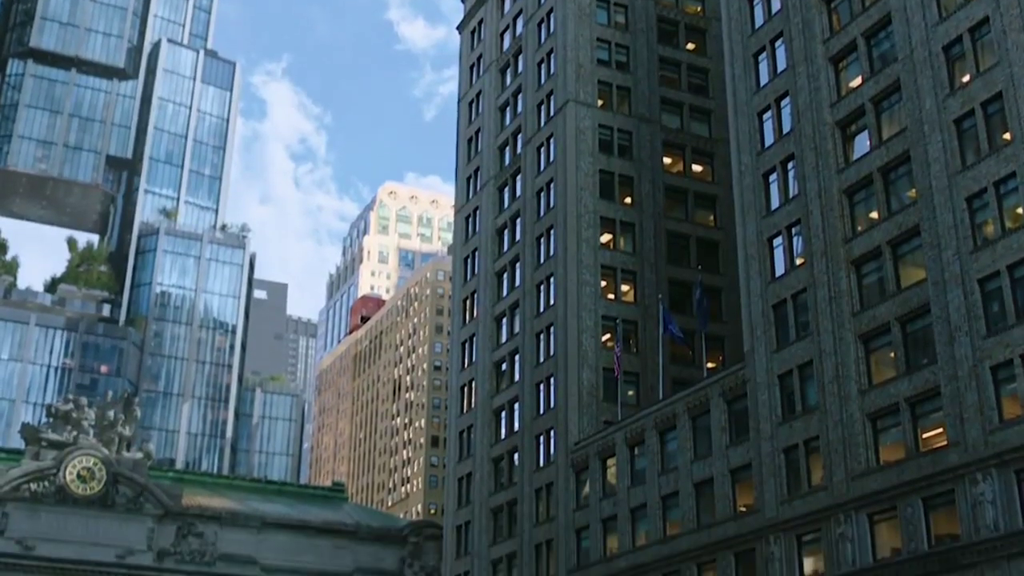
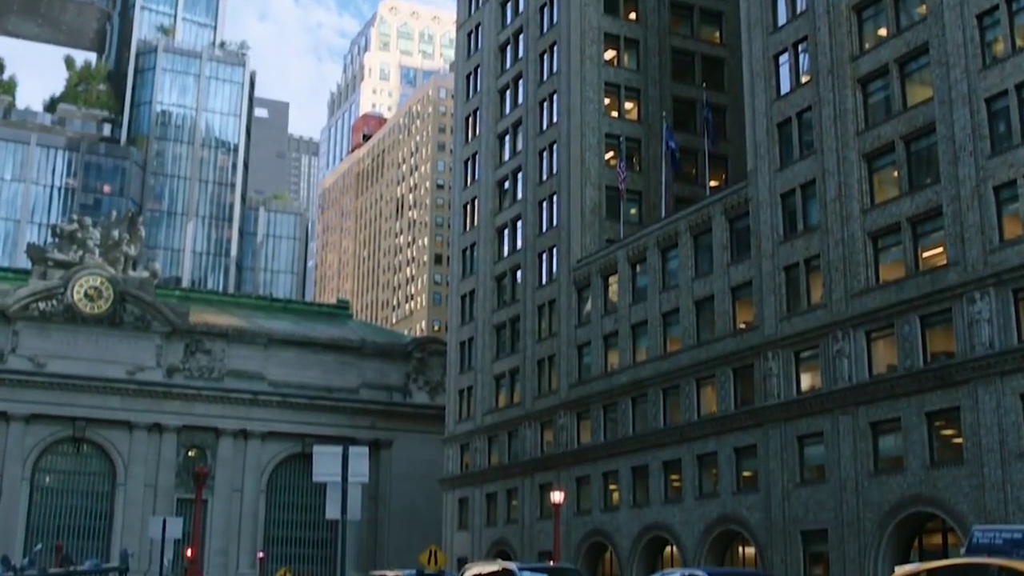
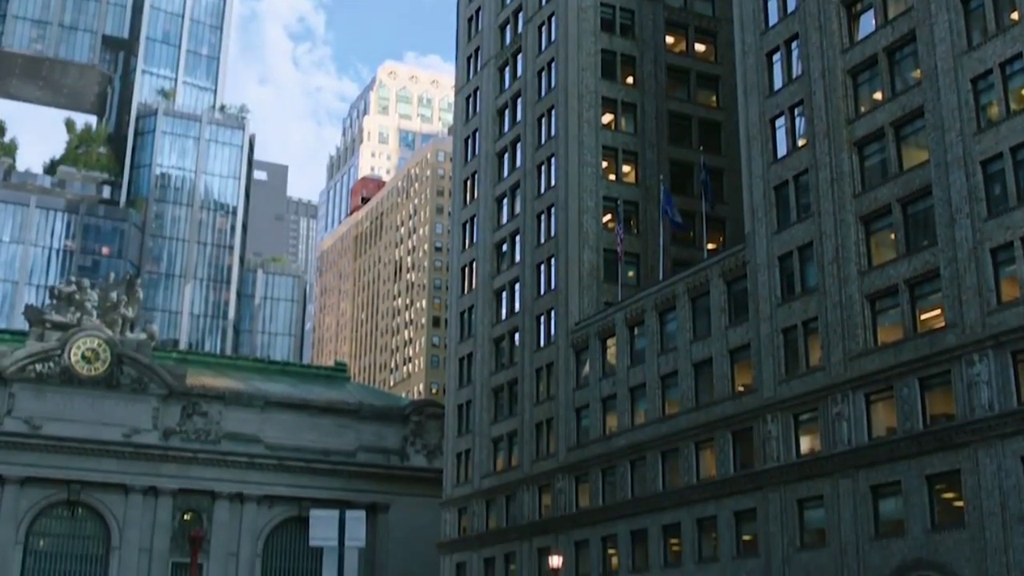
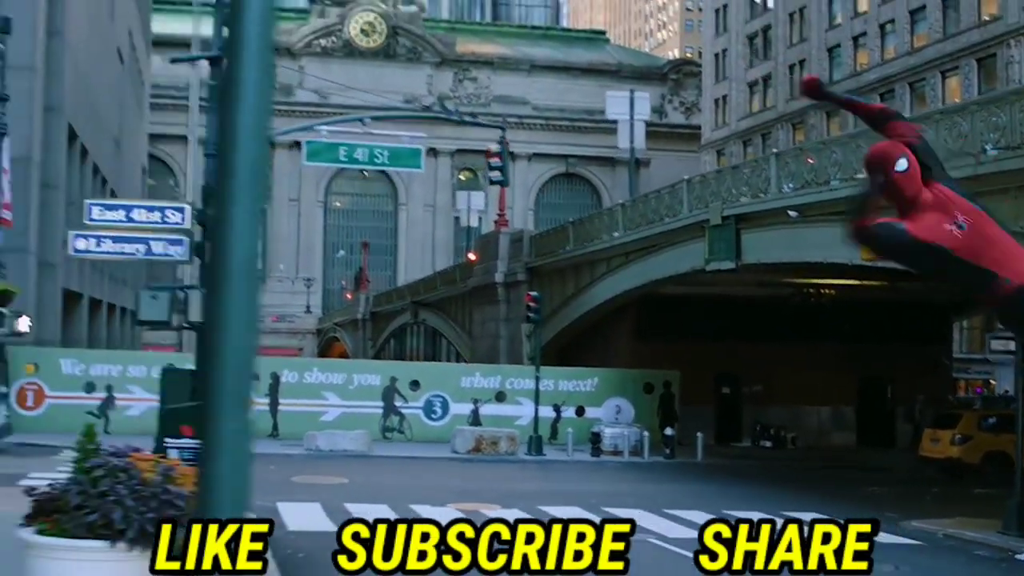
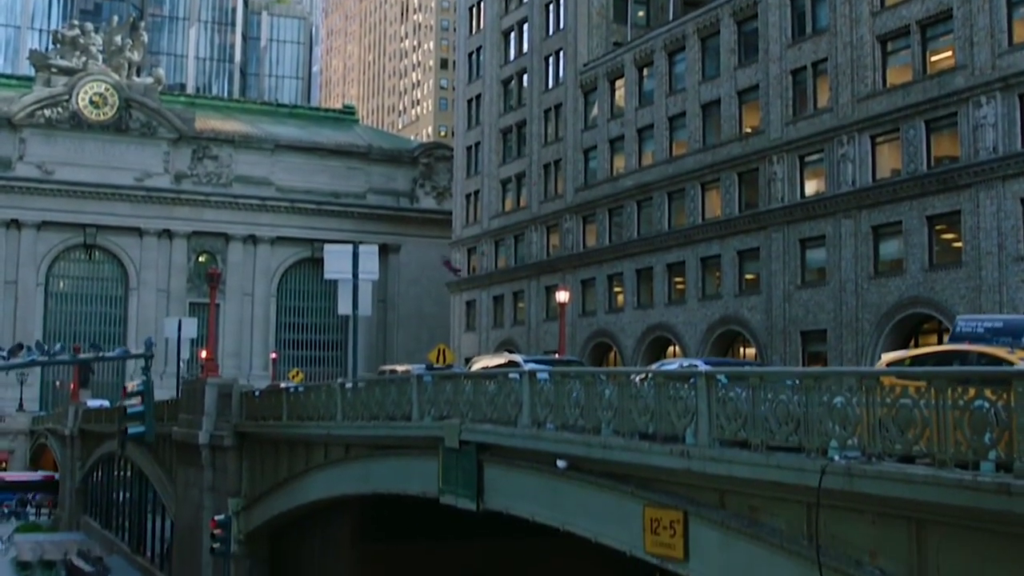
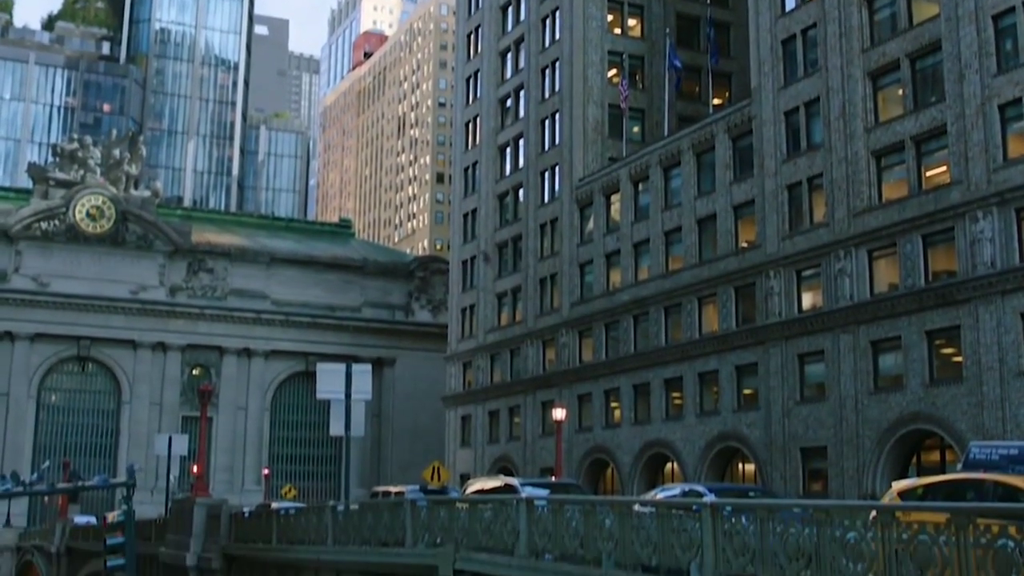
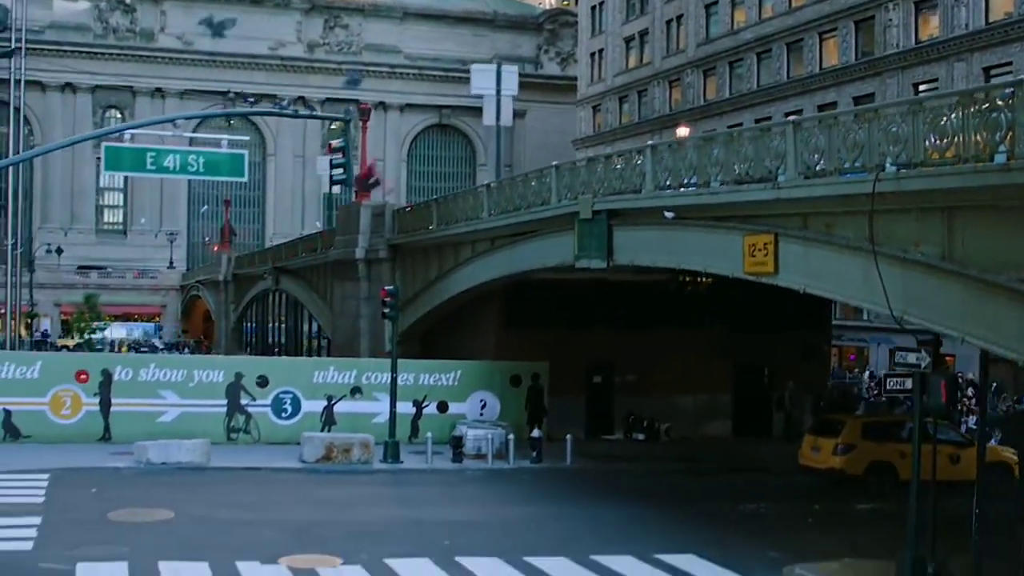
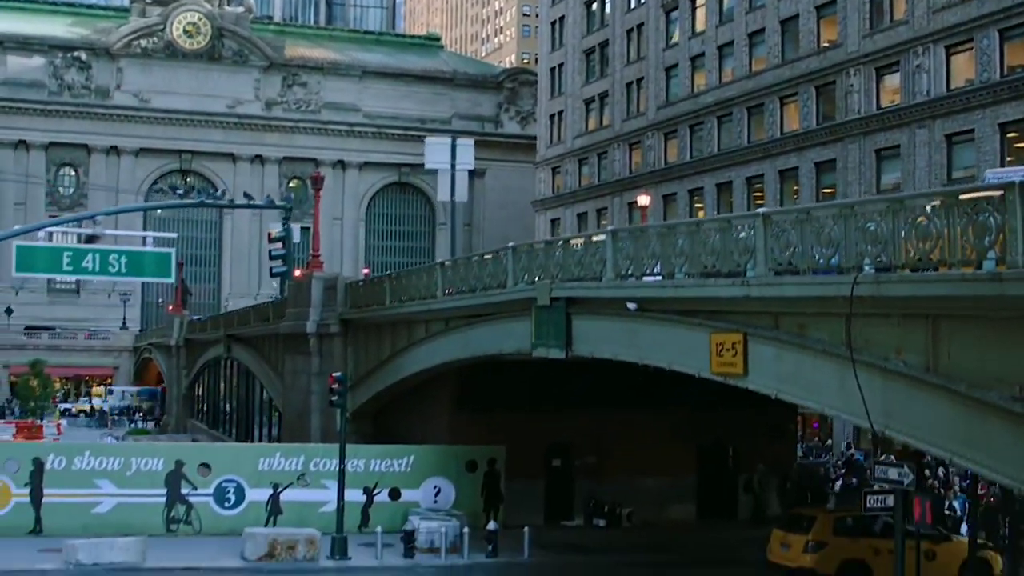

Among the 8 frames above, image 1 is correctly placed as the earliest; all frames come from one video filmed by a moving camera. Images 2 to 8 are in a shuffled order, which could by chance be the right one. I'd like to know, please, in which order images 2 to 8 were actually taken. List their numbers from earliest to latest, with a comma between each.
3, 2, 6, 5, 8, 7, 4
